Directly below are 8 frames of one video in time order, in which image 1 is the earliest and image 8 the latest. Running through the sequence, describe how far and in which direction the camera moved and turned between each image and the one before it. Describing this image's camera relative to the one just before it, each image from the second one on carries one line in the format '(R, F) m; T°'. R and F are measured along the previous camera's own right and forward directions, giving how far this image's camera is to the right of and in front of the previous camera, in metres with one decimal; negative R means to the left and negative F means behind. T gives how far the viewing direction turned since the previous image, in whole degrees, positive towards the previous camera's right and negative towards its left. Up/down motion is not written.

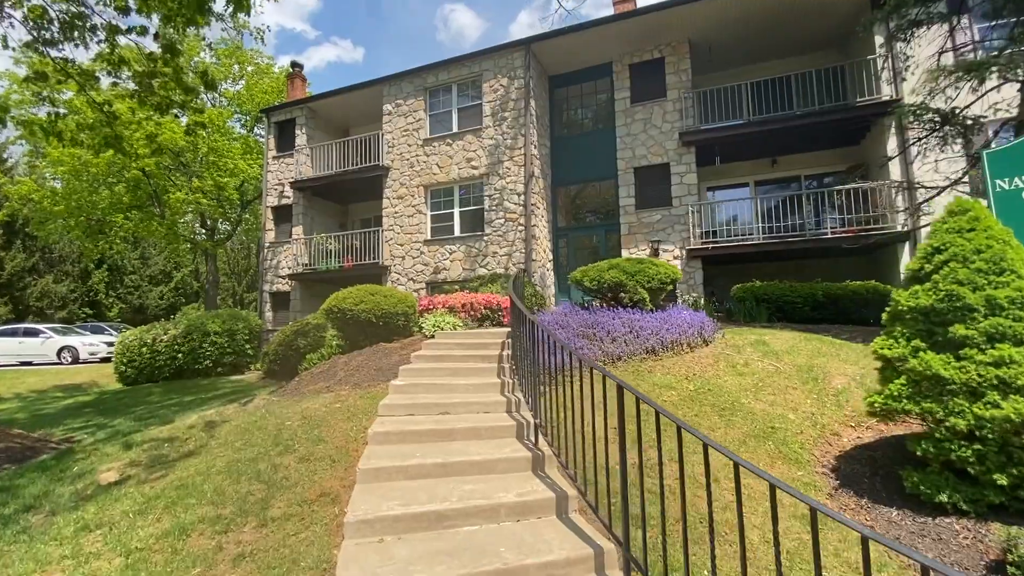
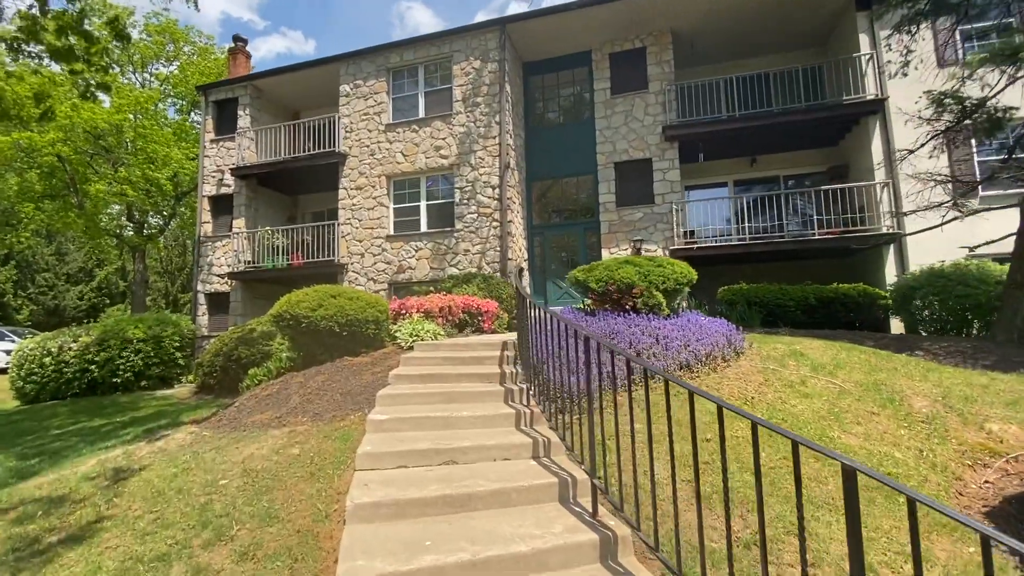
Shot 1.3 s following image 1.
(-0.5, +1.1) m; +6°
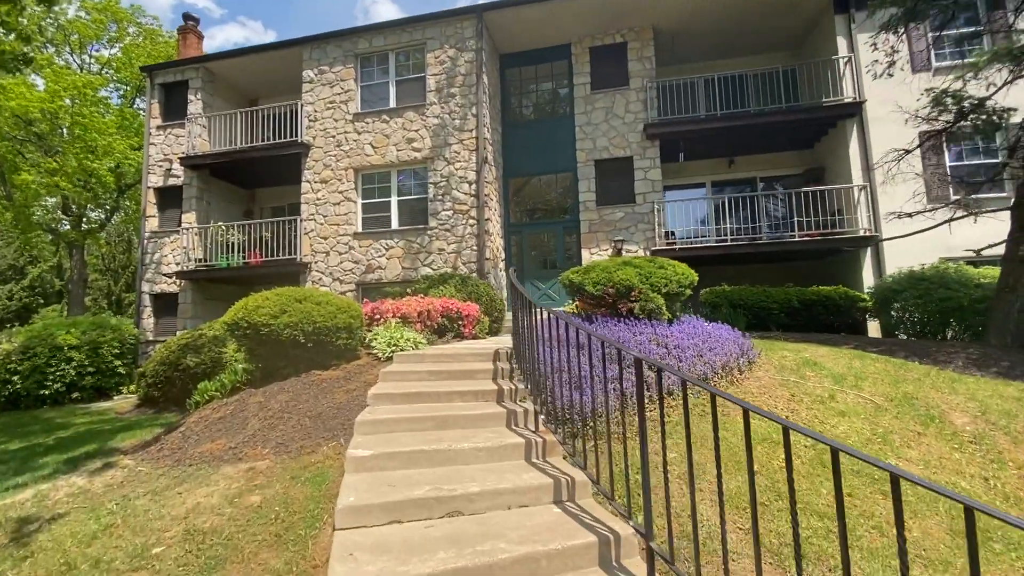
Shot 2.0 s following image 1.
(-0.3, +0.6) m; +4°
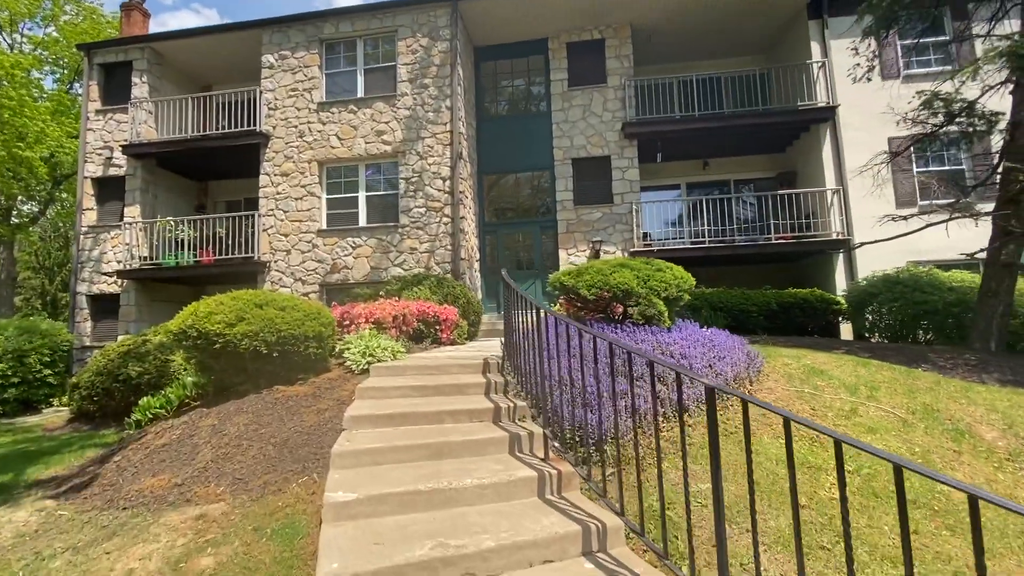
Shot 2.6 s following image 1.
(-0.2, +0.5) m; +4°
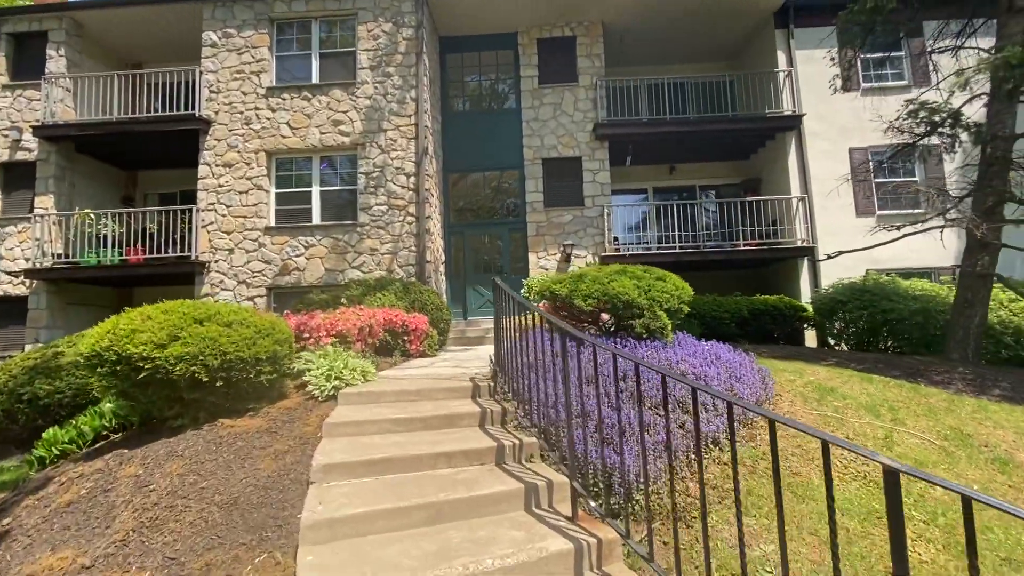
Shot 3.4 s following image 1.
(-0.3, +0.6) m; +6°
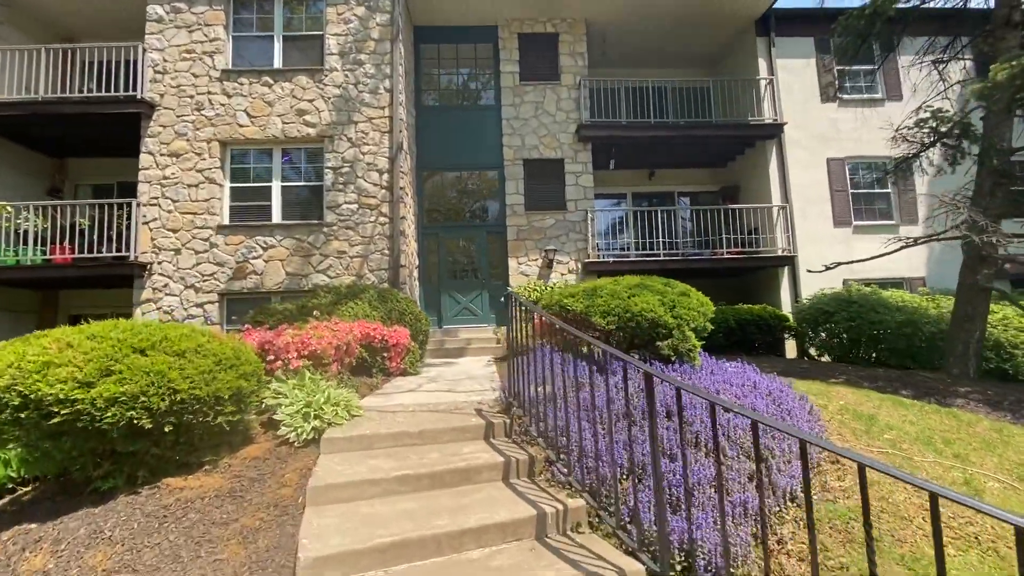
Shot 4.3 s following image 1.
(-0.4, +0.6) m; +5°
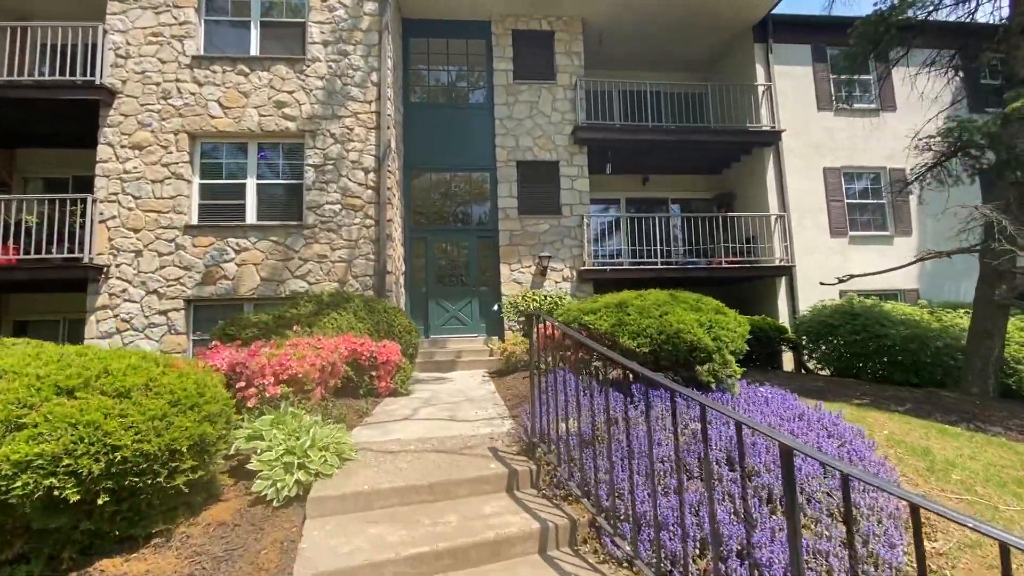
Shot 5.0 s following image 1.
(-0.3, +0.5) m; +3°
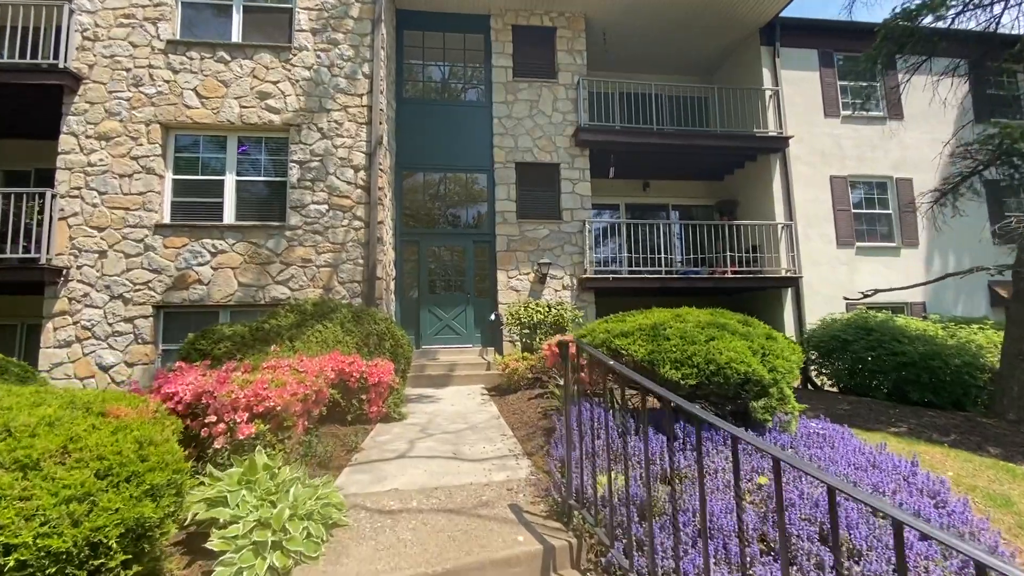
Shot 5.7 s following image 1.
(-0.2, +0.5) m; +2°
